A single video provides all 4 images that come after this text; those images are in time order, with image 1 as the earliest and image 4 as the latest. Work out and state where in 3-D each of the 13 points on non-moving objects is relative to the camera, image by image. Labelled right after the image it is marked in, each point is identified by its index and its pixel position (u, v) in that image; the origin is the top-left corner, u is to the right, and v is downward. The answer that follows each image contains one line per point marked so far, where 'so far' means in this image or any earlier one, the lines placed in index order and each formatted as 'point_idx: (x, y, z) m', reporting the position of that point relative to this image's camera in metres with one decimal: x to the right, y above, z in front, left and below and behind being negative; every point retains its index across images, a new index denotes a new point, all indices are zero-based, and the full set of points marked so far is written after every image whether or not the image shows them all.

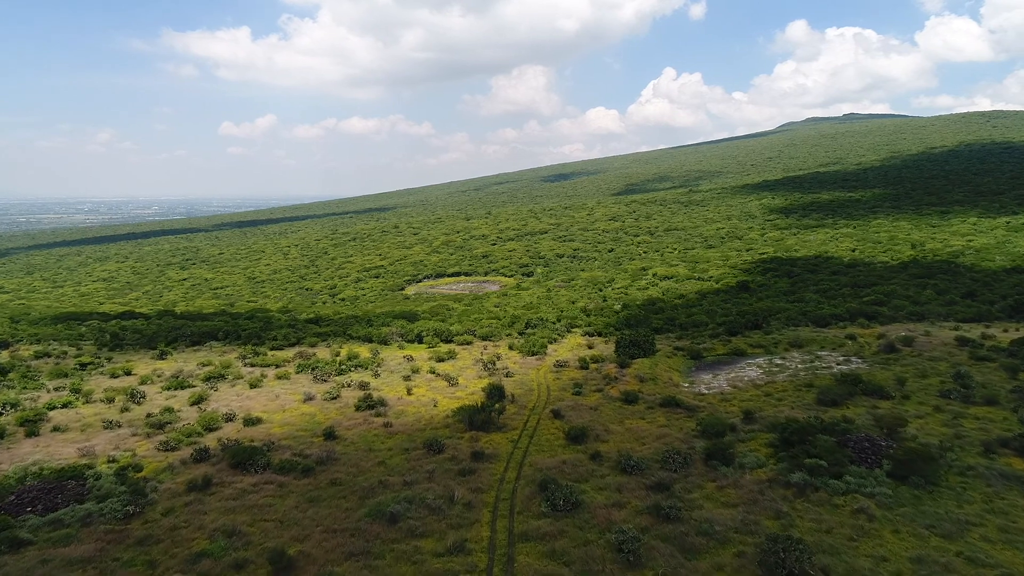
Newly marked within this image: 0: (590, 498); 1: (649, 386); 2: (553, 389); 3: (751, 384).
0: (+1.3, -3.6, +10.9) m
1: (+4.0, -2.9, +18.8) m
2: (+1.2, -3.0, +18.9) m
3: (+7.2, -2.9, +19.1) m
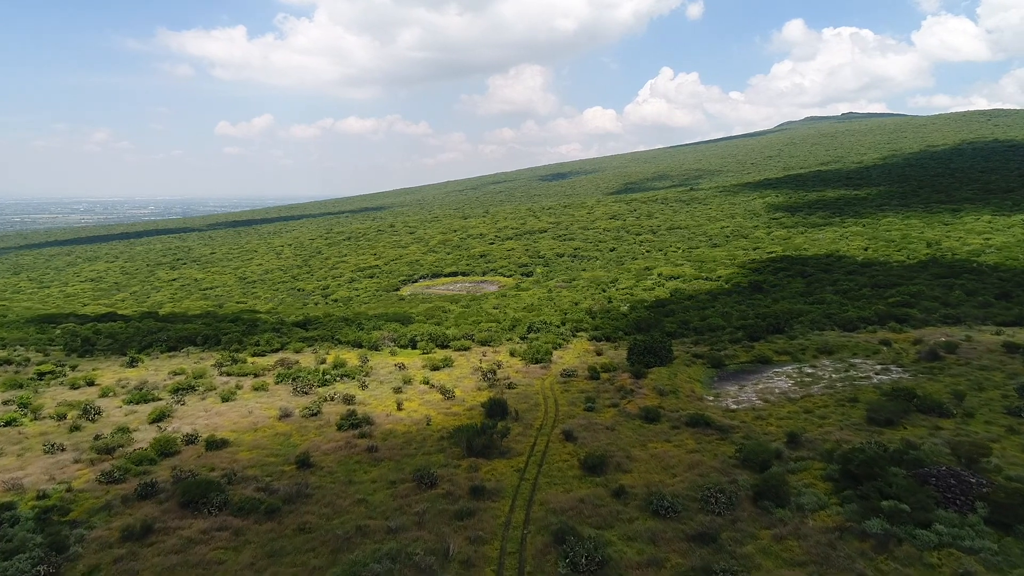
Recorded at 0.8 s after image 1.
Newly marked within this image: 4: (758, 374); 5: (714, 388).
0: (+1.5, -3.6, +8.8) m
1: (+4.1, -2.9, +16.6) m
2: (+1.3, -3.0, +16.7) m
3: (+7.3, -2.9, +16.9) m
4: (+7.7, -2.7, +19.9) m
5: (+5.8, -2.9, +18.4) m
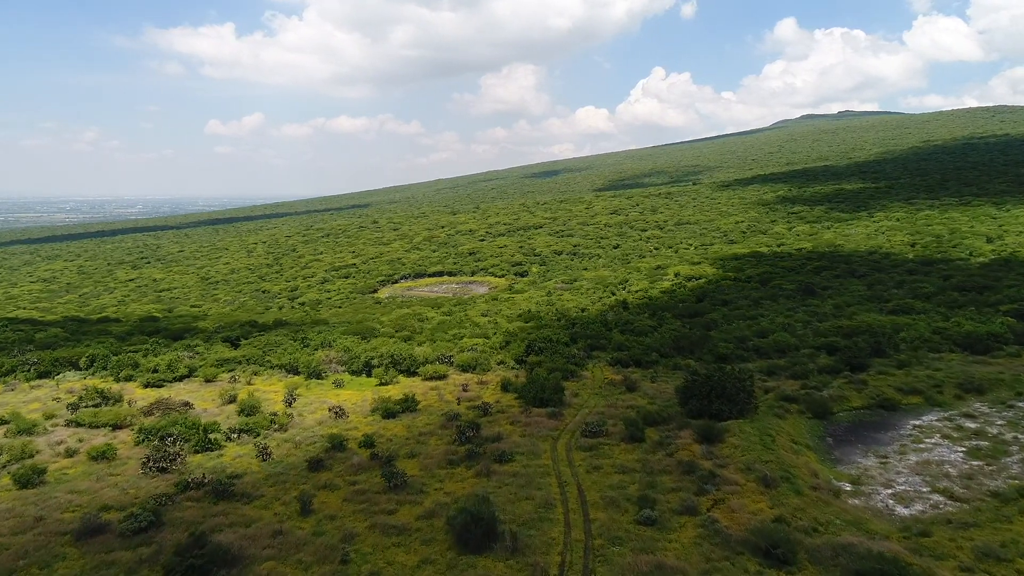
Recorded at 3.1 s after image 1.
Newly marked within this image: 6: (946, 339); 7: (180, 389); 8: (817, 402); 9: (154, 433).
0: (+1.5, -3.8, +1.4) m
1: (+4.0, -3.1, +9.3) m
2: (+1.2, -3.2, +9.3) m
3: (+7.1, -3.1, +9.6) m
4: (+7.6, -2.8, +12.6) m
5: (+5.7, -3.0, +11.1) m
6: (+12.8, -1.5, +18.8) m
7: (-9.7, -2.8, +18.7) m
8: (+6.6, -2.4, +13.8) m
9: (-7.5, -3.1, +13.5) m
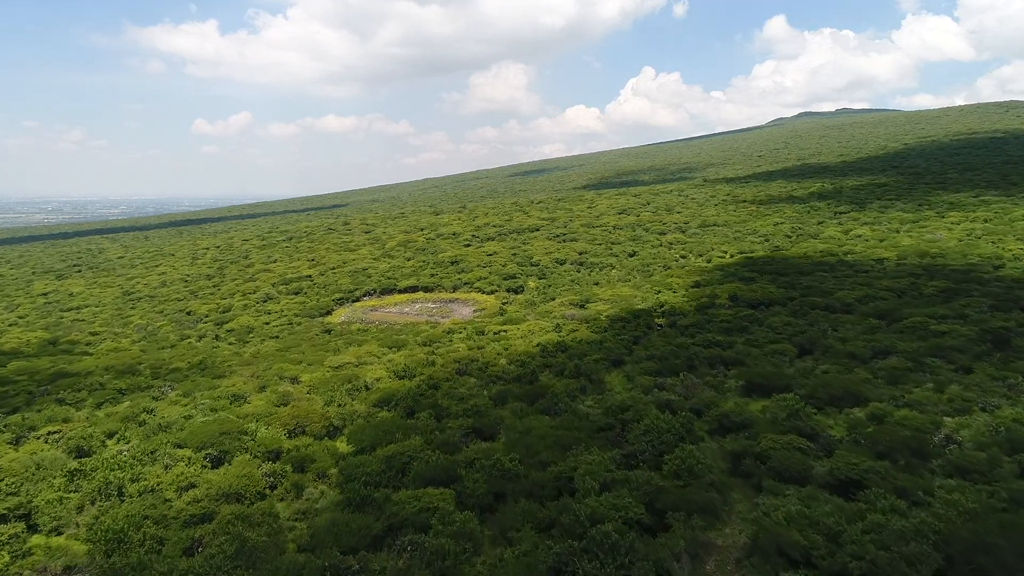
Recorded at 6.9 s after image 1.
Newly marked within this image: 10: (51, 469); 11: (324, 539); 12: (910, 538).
0: (+1.7, -5.2, -10.8) m
1: (+4.2, -4.5, -2.9) m
2: (+1.3, -4.6, -2.9) m
3: (+7.3, -4.5, -2.5) m
4: (+7.6, -4.2, +0.4) m
5: (+5.8, -4.4, -1.1) m
6: (+12.8, -2.9, +6.7) m
7: (-9.7, -4.3, +6.2) m
8: (+6.6, -3.8, +1.6) m
9: (-7.4, -4.5, +1.1) m
10: (-9.0, -3.6, +12.7) m
11: (-2.7, -3.6, +9.3) m
12: (+4.9, -3.1, +8.0) m
